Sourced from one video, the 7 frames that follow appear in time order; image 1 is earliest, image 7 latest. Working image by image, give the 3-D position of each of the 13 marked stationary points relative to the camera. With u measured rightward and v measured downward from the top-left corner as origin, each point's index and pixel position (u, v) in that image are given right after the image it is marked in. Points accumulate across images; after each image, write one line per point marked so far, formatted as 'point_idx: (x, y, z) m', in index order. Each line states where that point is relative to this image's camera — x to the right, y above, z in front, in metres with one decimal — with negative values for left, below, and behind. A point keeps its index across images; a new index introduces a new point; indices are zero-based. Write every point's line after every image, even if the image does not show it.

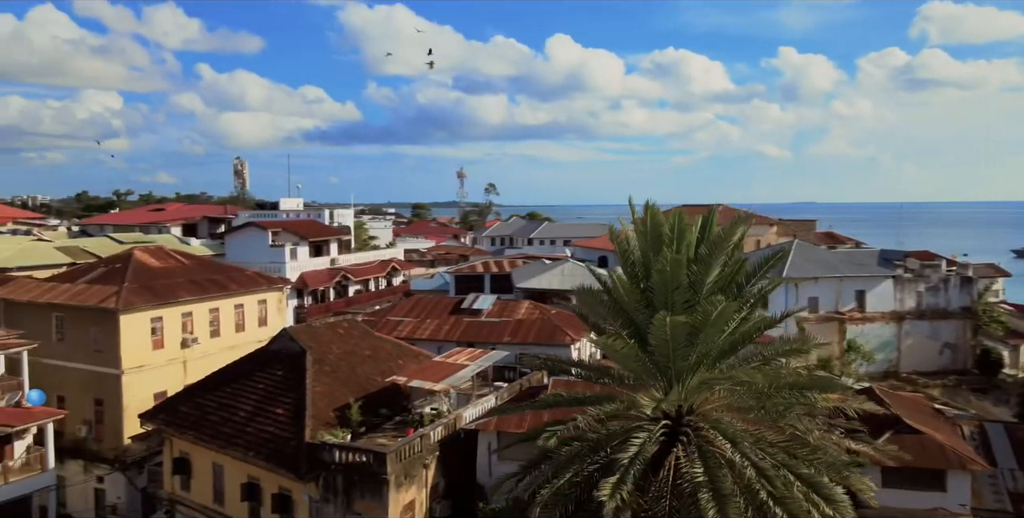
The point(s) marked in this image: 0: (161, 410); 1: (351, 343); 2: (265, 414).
0: (-8.7, -3.8, +17.1) m
1: (-4.3, -2.2, +18.3) m
2: (-5.5, -3.4, +15.1) m
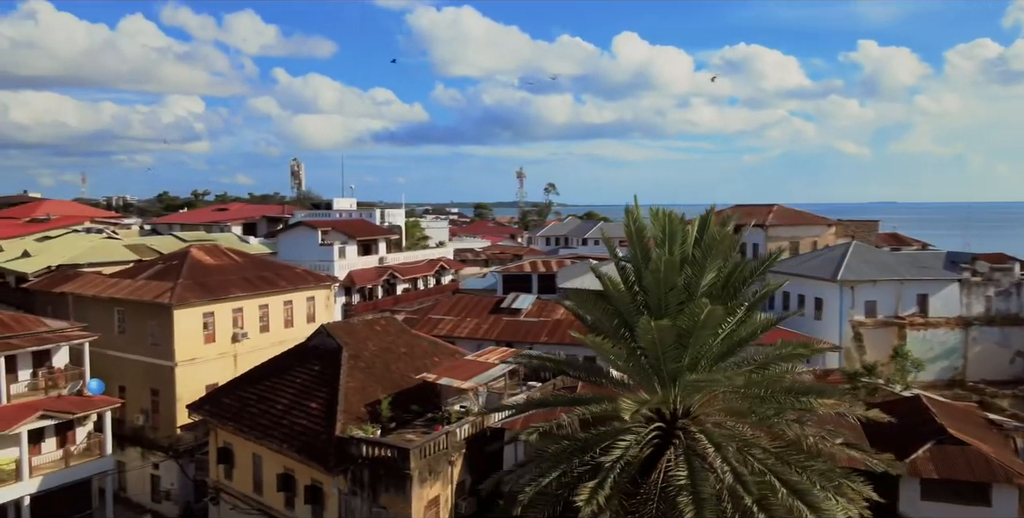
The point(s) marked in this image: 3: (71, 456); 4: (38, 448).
0: (-7.9, -3.7, +17.8) m
1: (-3.4, -2.2, +18.7) m
2: (-4.8, -3.4, +15.6) m
3: (-12.6, -5.6, +19.7) m
4: (-13.5, -5.4, +19.6) m
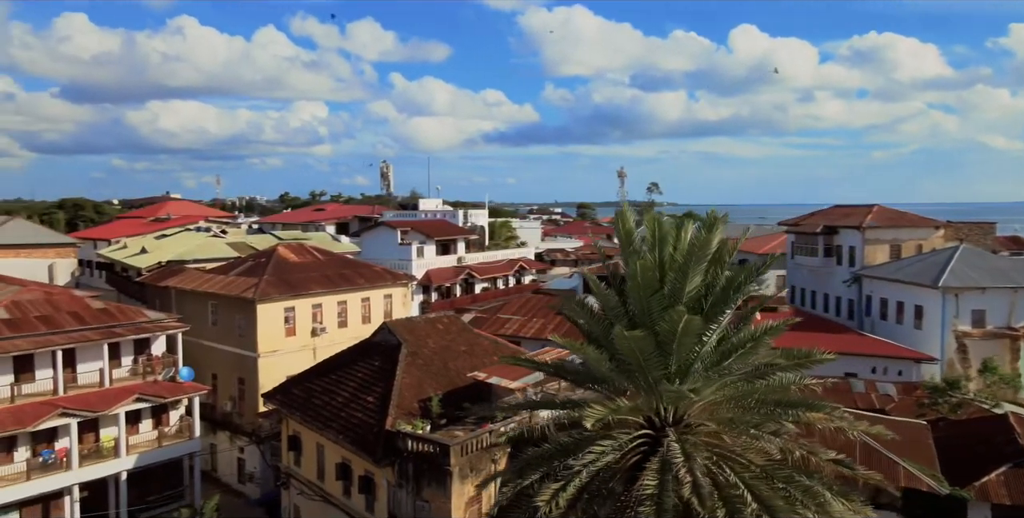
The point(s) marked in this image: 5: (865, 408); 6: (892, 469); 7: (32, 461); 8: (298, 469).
0: (-6.4, -3.6, +18.9) m
1: (-1.8, -2.2, +19.1) m
2: (-3.6, -3.4, +16.3) m
3: (-10.8, -5.5, +21.4) m
4: (-11.8, -5.3, +21.5) m
5: (+9.5, -4.0, +18.5) m
6: (+6.5, -3.6, +11.7) m
7: (-13.2, -5.6, +18.8) m
8: (-5.8, -5.7, +18.6) m
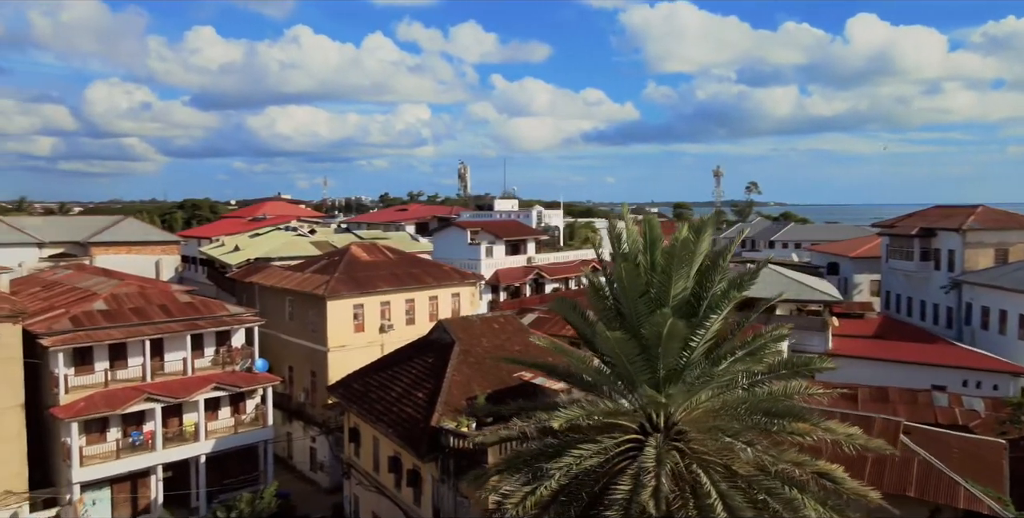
0: (-4.9, -3.6, +19.7) m
1: (-0.3, -2.2, +19.3) m
2: (-2.5, -3.3, +16.7) m
3: (-9.0, -5.5, +22.7) m
4: (-9.9, -5.2, +22.9) m
5: (+10.8, -4.1, +17.2) m
6: (+7.0, -3.7, +10.9) m
7: (-11.6, -5.5, +20.5) m
8: (-4.3, -5.7, +19.3) m
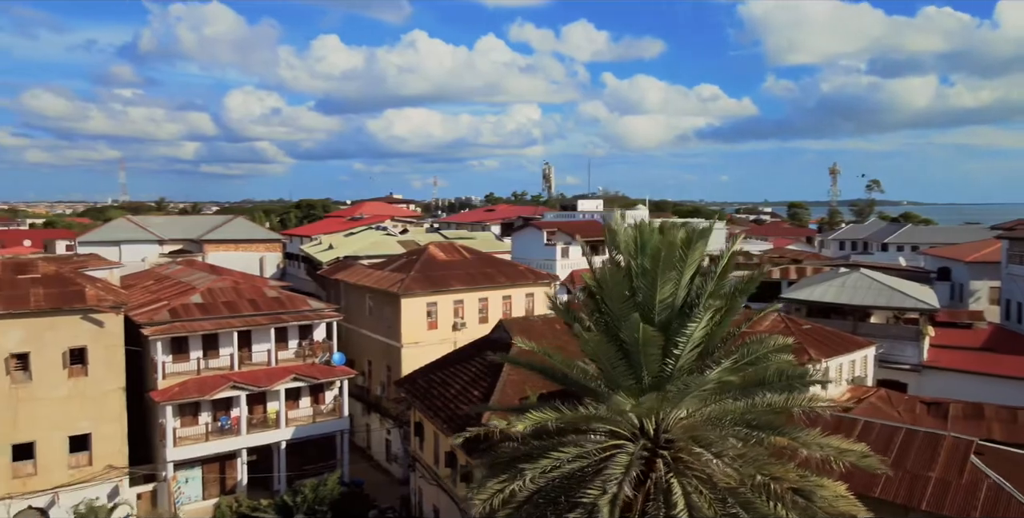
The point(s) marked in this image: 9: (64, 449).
0: (-3.1, -3.6, +20.4) m
1: (+1.4, -2.2, +19.3) m
2: (-1.1, -3.4, +17.1) m
3: (-6.7, -5.4, +23.9) m
4: (-7.6, -5.1, +24.2) m
5: (+12.1, -4.3, +15.7) m
6: (+7.4, -3.8, +10.0) m
7: (-9.7, -5.4, +22.1) m
8: (-2.6, -5.6, +19.9) m
9: (-12.5, -5.3, +19.1) m
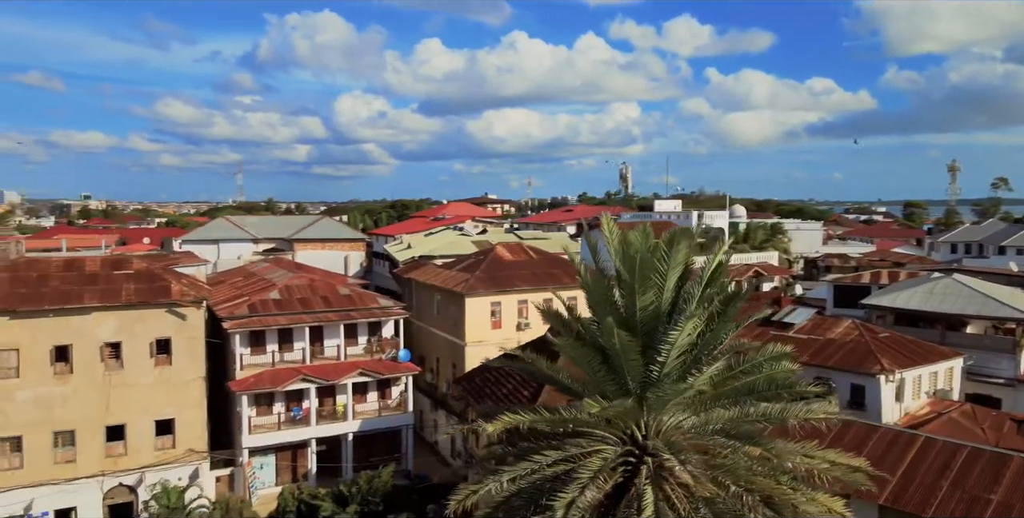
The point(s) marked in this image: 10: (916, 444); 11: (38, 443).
0: (-1.4, -3.6, +20.7) m
1: (+3.0, -2.3, +19.1) m
2: (+0.1, -3.4, +17.2) m
3: (-4.6, -5.4, +24.7) m
4: (-5.4, -5.1, +25.2) m
5: (+13.1, -4.4, +14.2) m
6: (+7.7, -3.9, +9.1) m
7: (-7.8, -5.3, +23.3) m
8: (-1.0, -5.7, +20.2) m
9: (-10.9, -5.3, +20.7) m
10: (+7.0, -3.2, +12.0) m
11: (-13.4, -5.2, +19.5) m
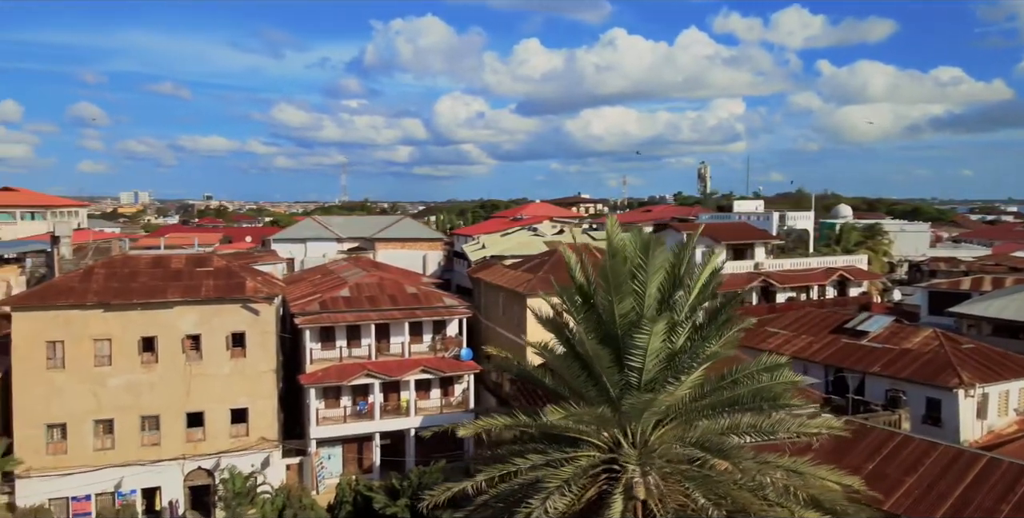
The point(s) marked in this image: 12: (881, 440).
0: (+0.2, -3.6, +20.9) m
1: (+4.4, -2.4, +18.7) m
2: (+1.3, -3.4, +17.2) m
3: (-2.4, -5.4, +25.2) m
4: (-3.2, -5.1, +25.8) m
5: (+13.8, -4.6, +12.6) m
6: (+7.9, -4.0, +8.2) m
7: (-5.7, -5.3, +24.2) m
8: (+0.6, -5.7, +20.3) m
9: (-9.2, -5.2, +22.0) m
10: (+7.6, -3.3, +11.1) m
11: (-11.8, -5.1, +21.1) m
12: (+6.7, -3.3, +12.4) m
